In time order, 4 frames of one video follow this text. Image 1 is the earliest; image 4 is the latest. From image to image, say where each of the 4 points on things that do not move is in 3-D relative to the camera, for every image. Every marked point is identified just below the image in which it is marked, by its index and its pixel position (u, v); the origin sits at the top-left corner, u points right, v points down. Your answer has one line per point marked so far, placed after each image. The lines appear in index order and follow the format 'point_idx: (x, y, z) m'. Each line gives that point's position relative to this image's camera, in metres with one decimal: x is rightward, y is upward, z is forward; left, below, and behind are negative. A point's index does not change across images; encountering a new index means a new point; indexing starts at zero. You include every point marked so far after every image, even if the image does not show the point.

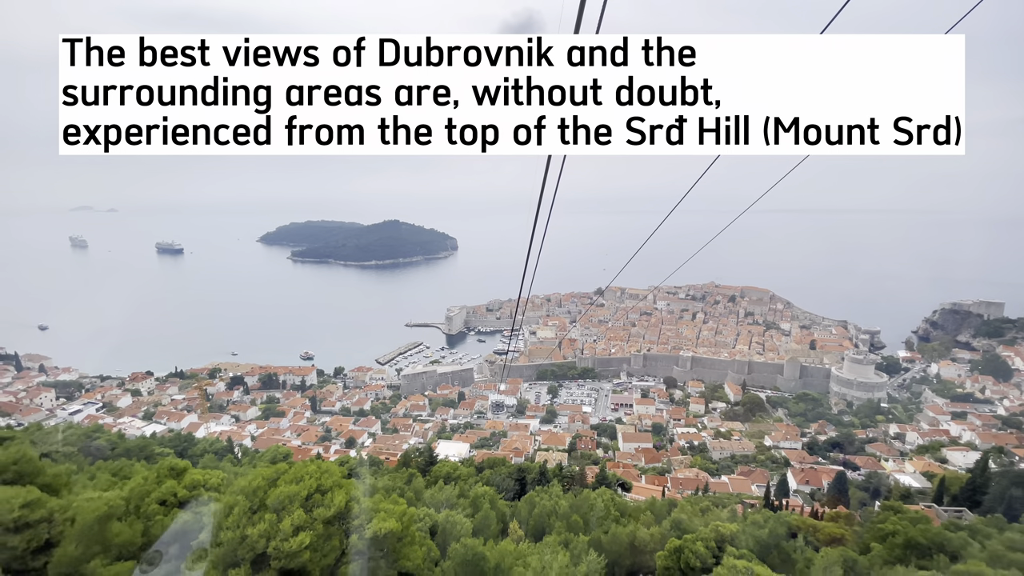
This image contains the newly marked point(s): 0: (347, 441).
0: (-4.5, -4.1, +13.0) m
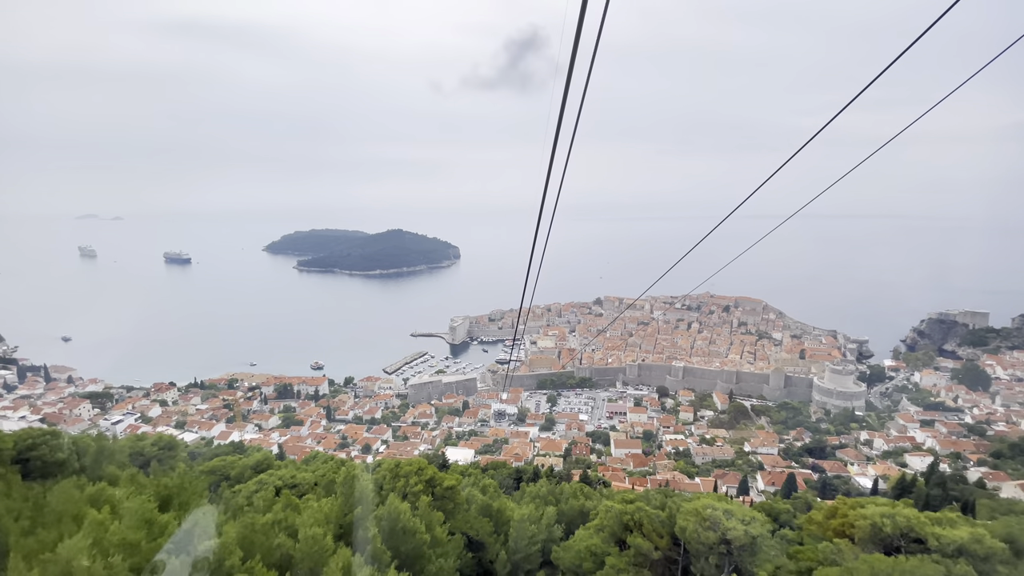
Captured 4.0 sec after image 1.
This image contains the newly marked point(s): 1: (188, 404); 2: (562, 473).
0: (-4.4, -4.7, +14.2) m
1: (-11.2, -4.0, +16.4) m
2: (+0.9, -3.4, +8.8) m
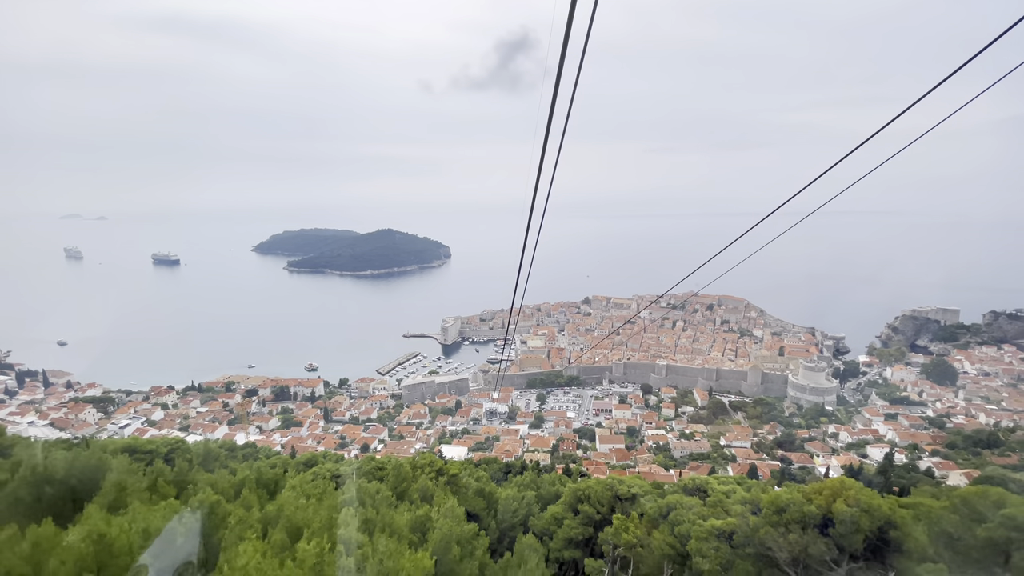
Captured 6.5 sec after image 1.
0: (-4.7, -5.0, +15.0) m
1: (-11.5, -4.2, +17.0) m
2: (+0.7, -3.6, +9.7) m
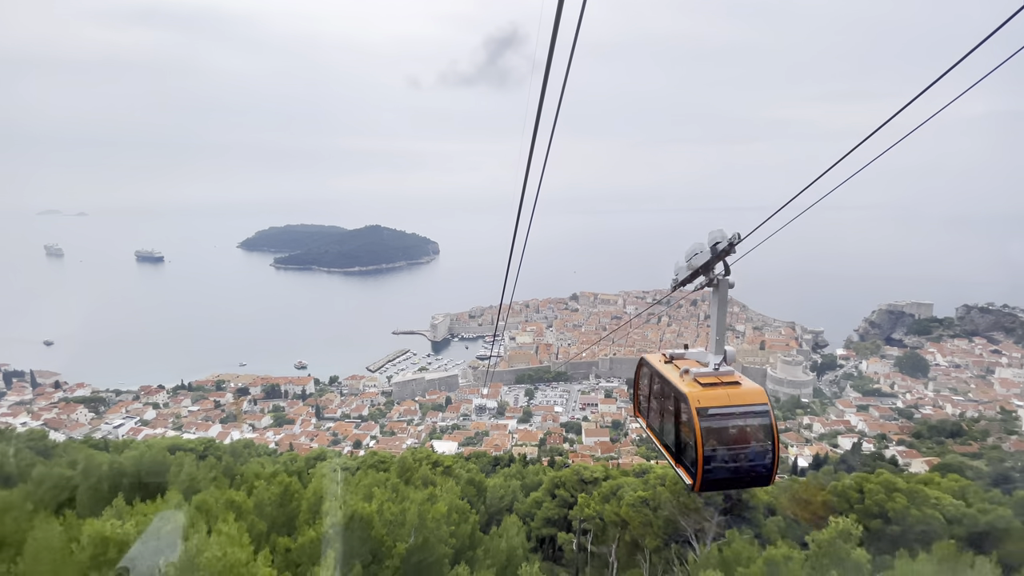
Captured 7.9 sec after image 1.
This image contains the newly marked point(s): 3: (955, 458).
0: (-5.1, -5.0, +15.3) m
1: (-11.9, -4.2, +17.2) m
2: (+0.5, -3.7, +10.2) m
3: (+8.6, -3.3, +9.3) m
